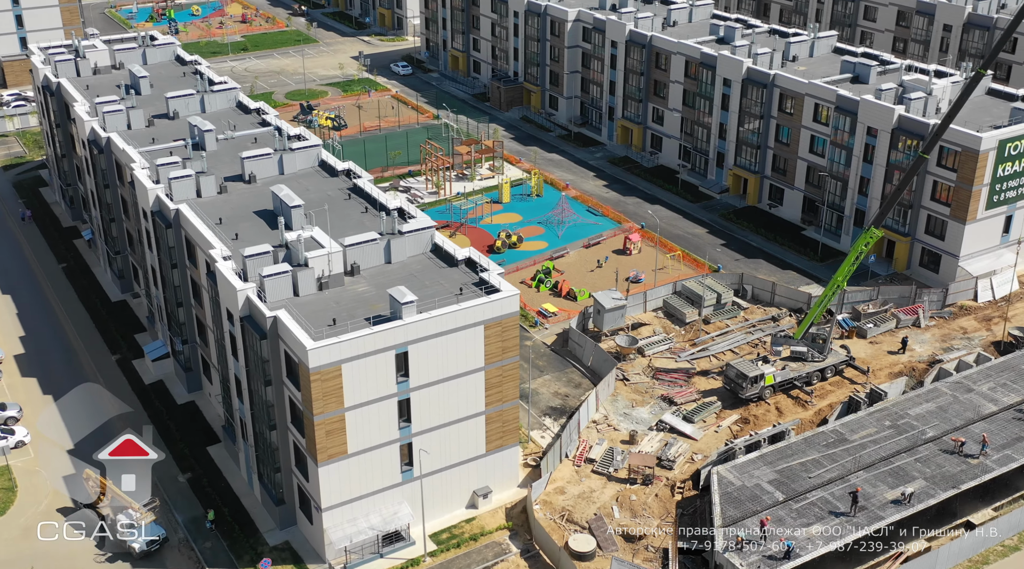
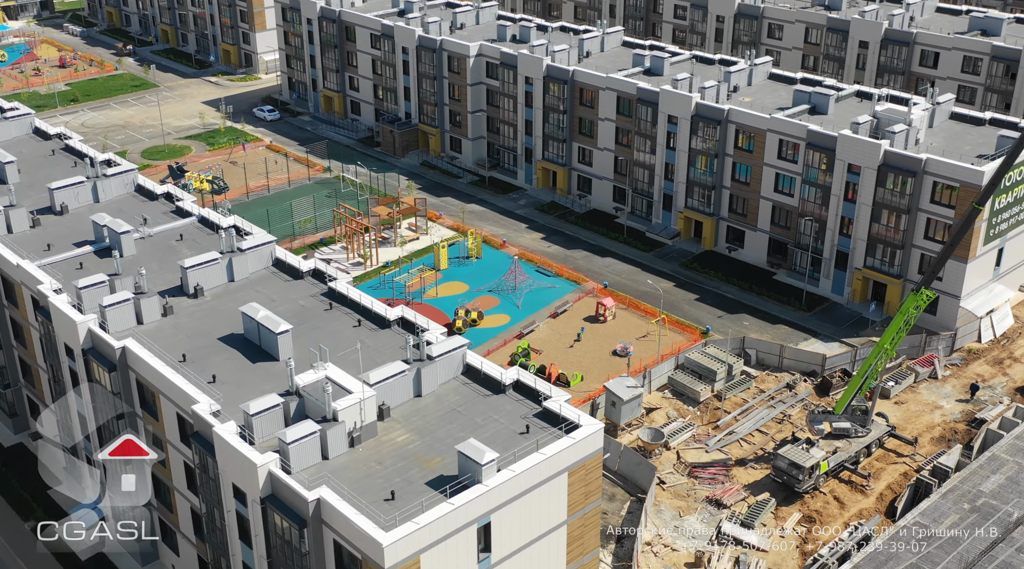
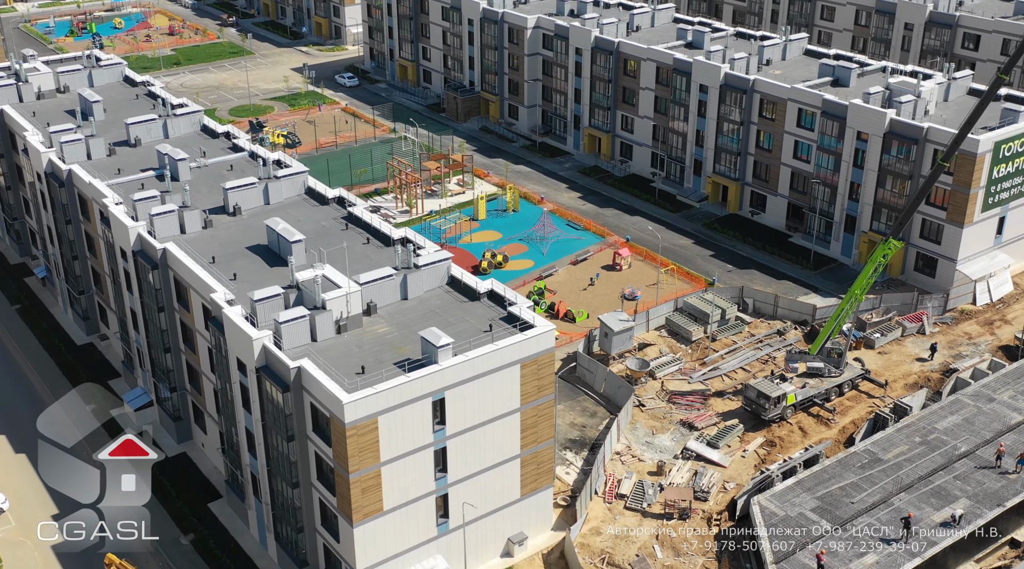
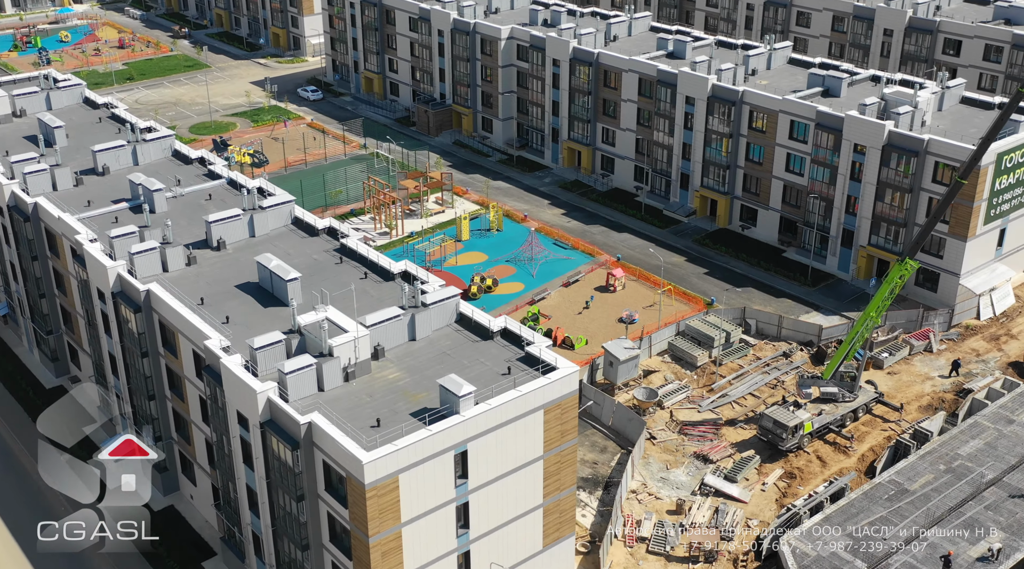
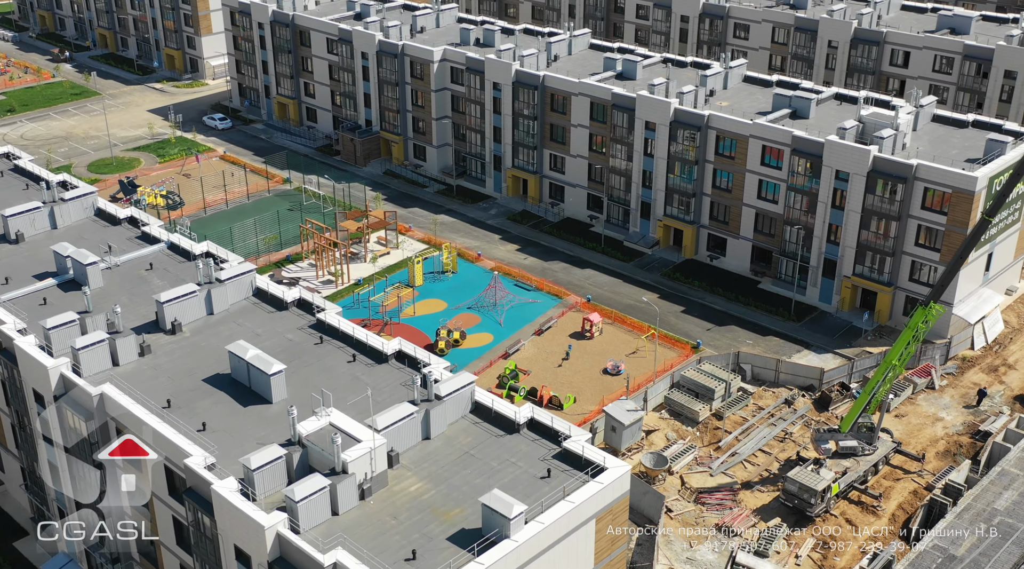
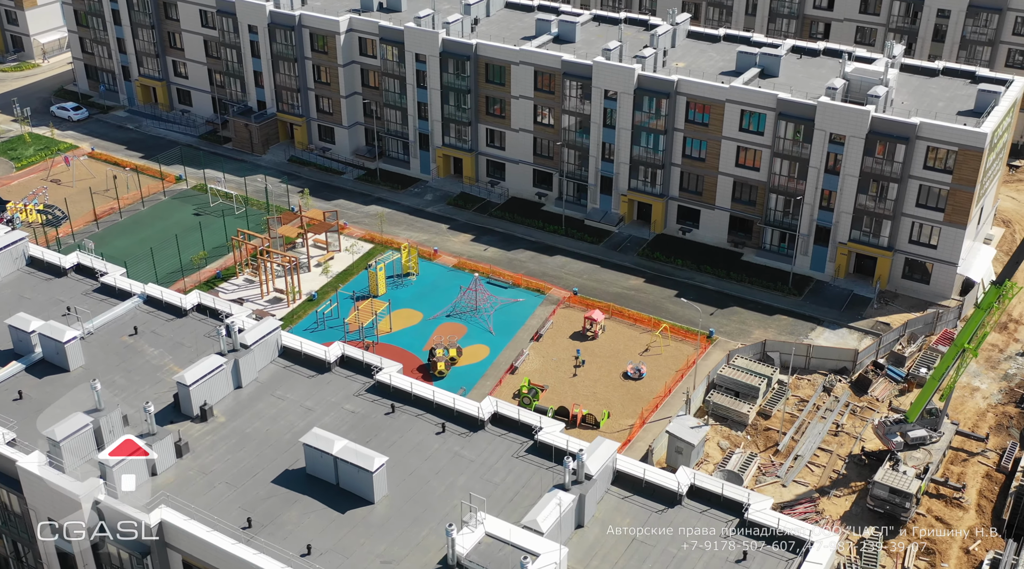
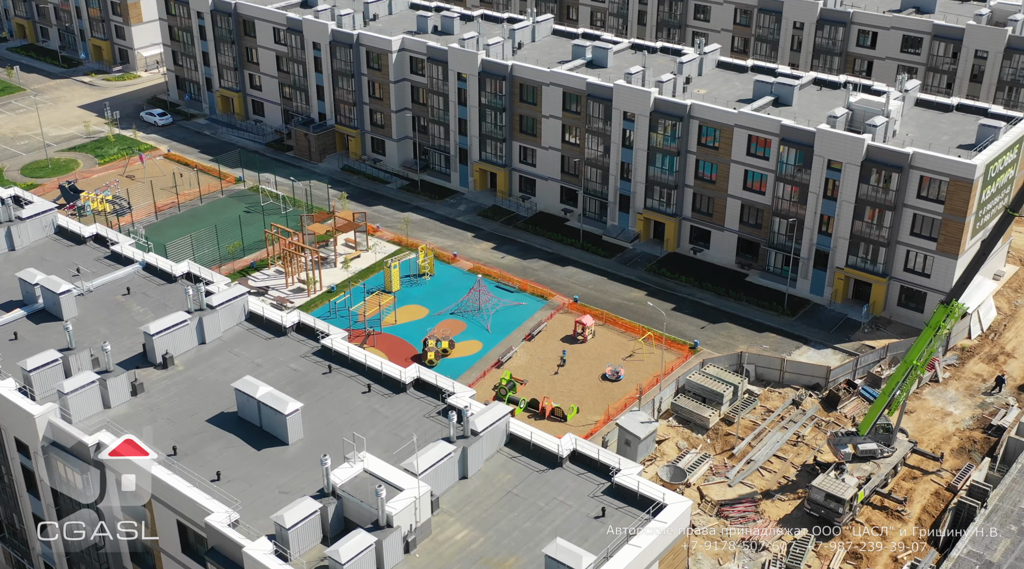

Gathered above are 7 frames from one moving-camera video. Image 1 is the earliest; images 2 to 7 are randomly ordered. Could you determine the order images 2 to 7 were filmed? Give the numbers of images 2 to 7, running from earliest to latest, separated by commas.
3, 4, 2, 5, 7, 6
